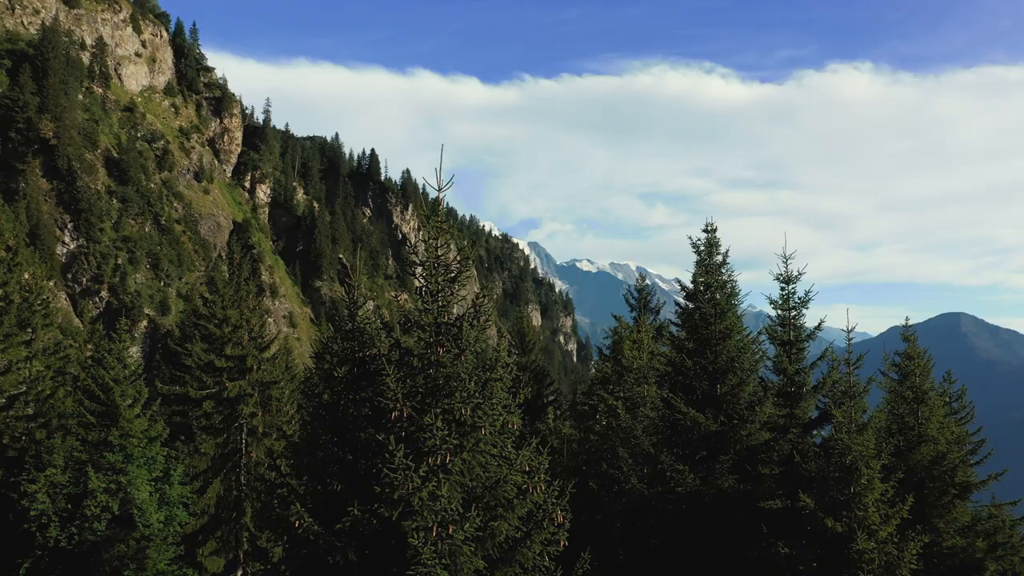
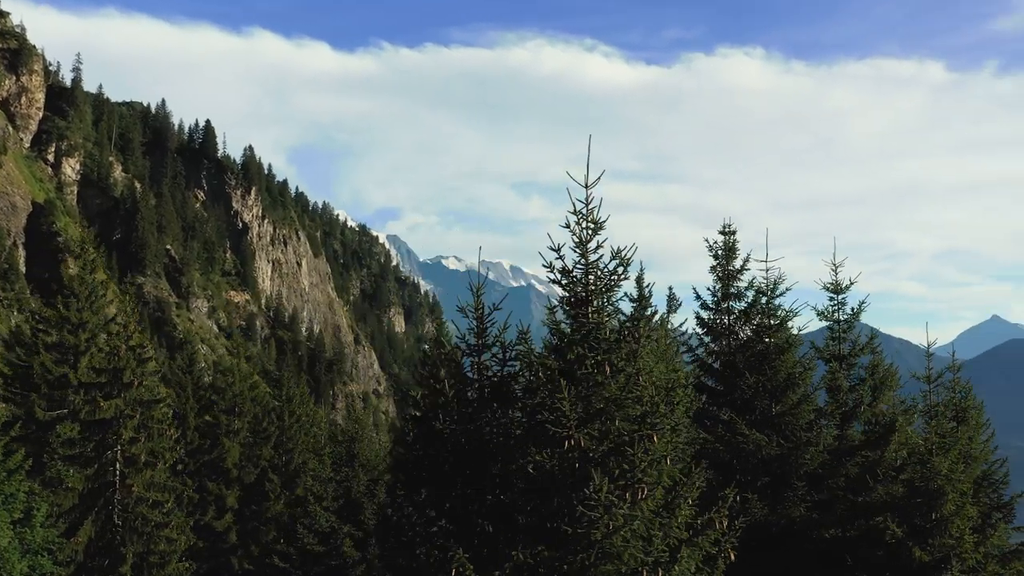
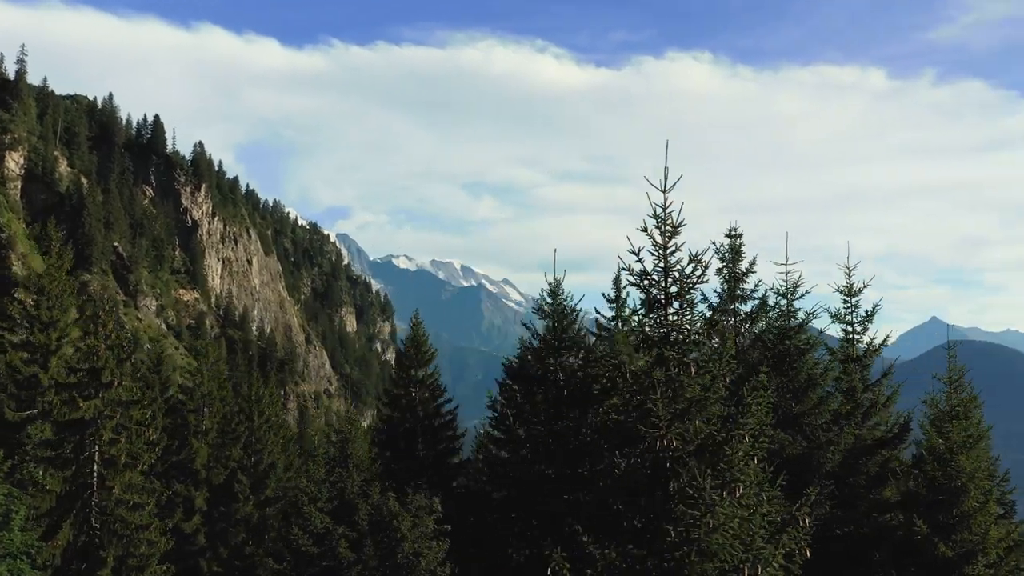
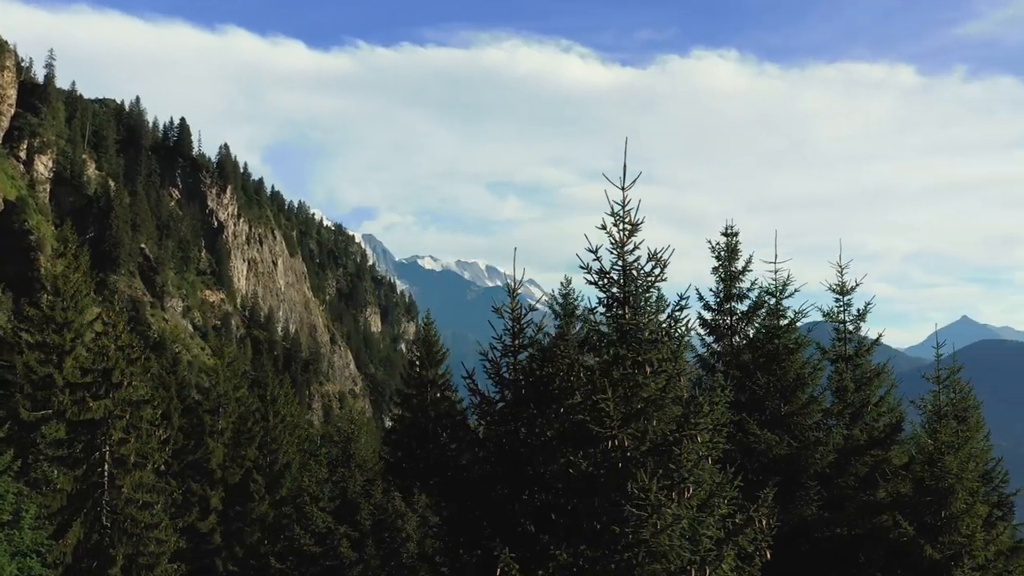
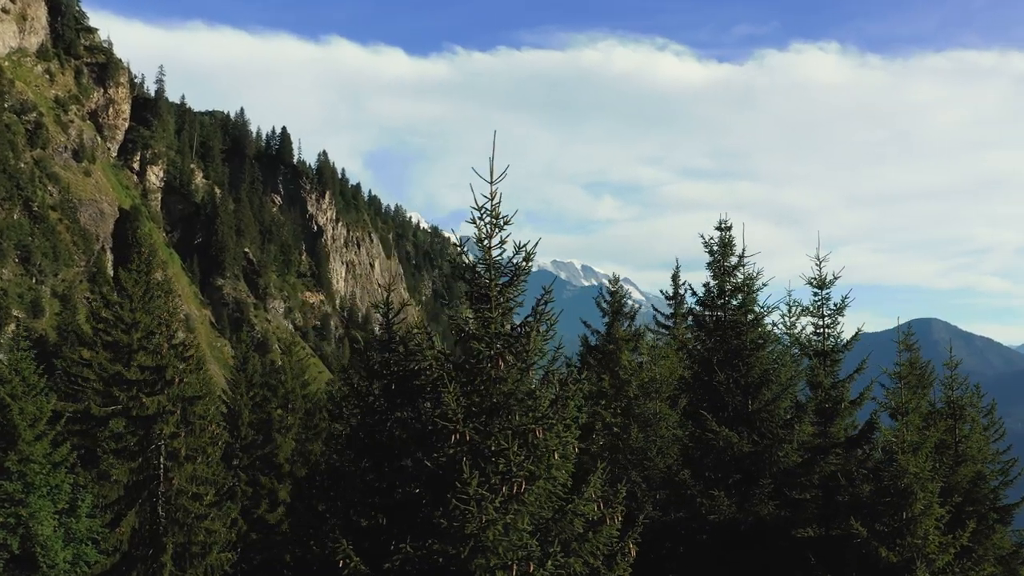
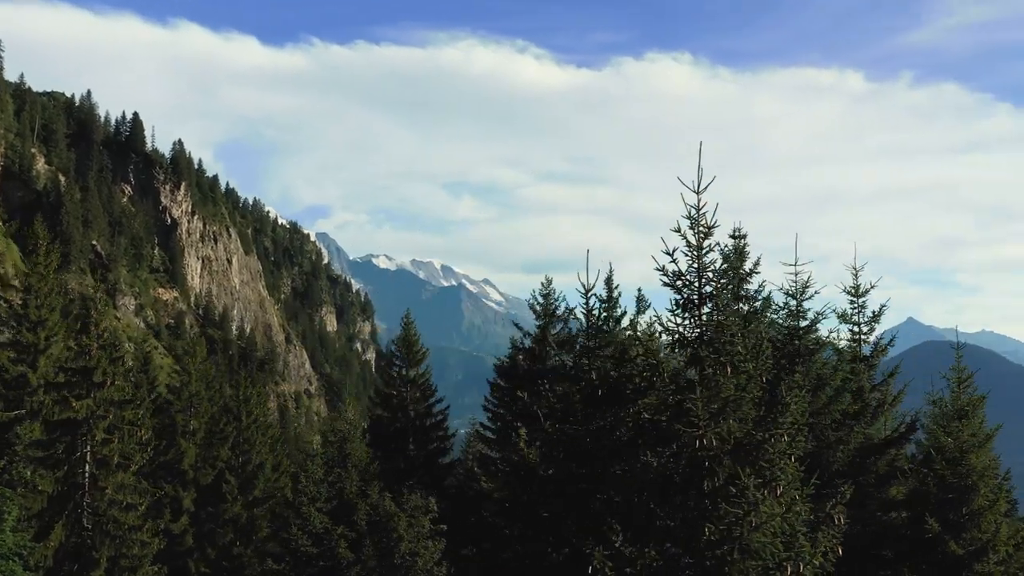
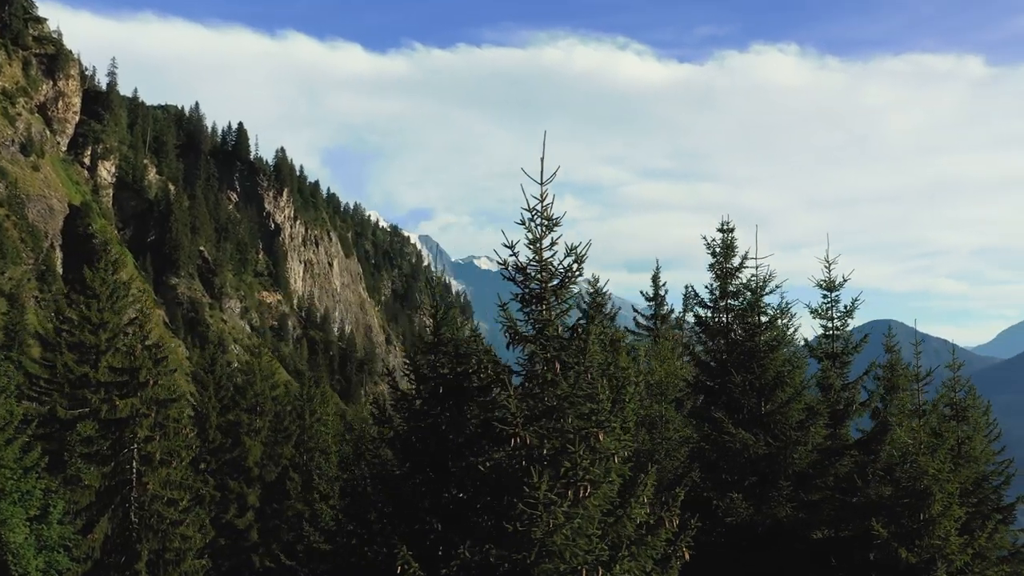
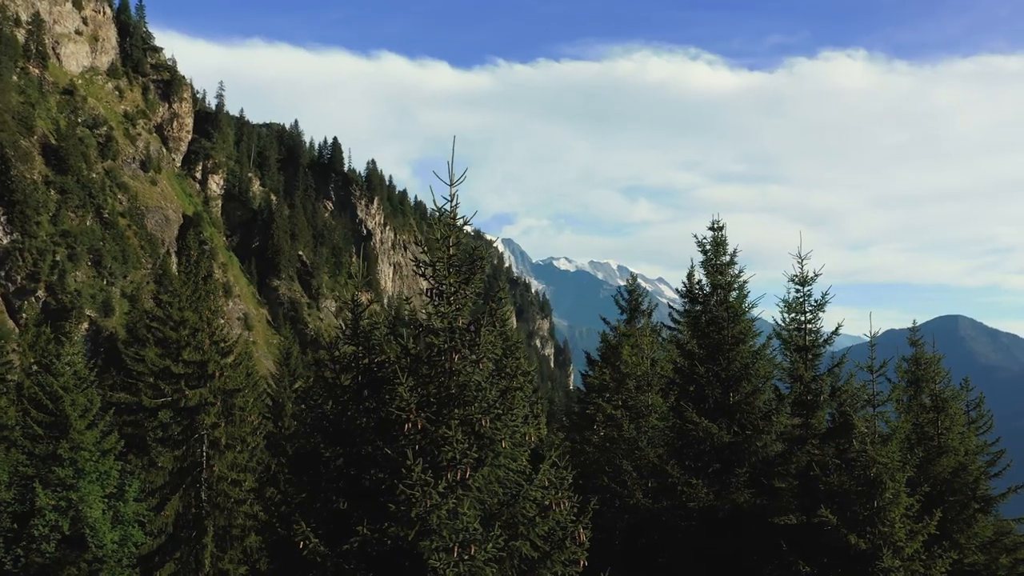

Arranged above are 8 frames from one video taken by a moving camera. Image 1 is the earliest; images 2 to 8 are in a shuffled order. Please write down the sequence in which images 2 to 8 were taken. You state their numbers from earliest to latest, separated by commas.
8, 5, 7, 2, 4, 3, 6
